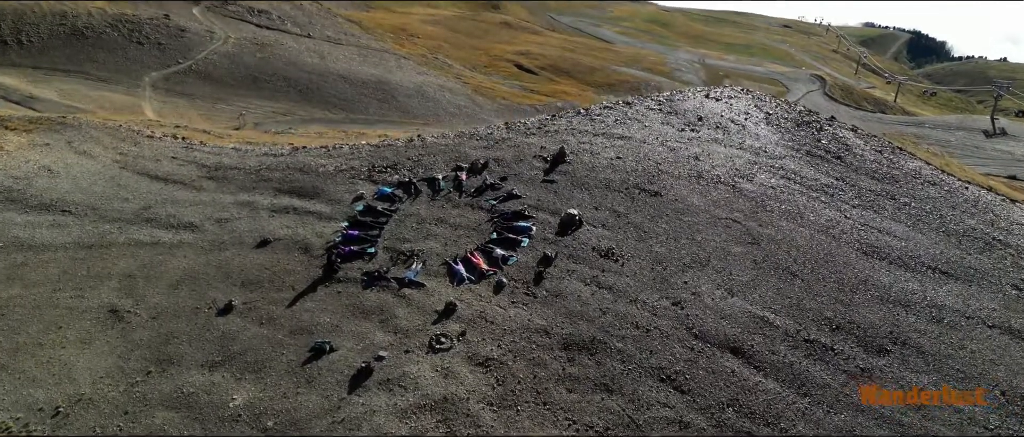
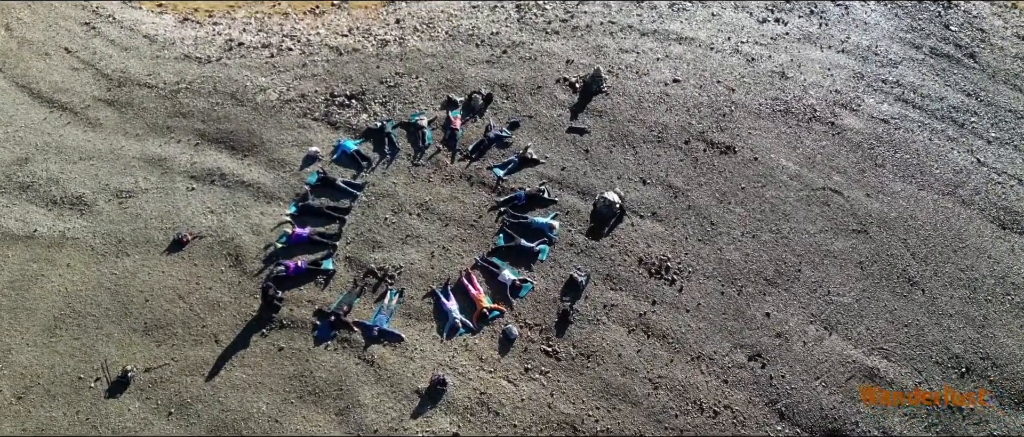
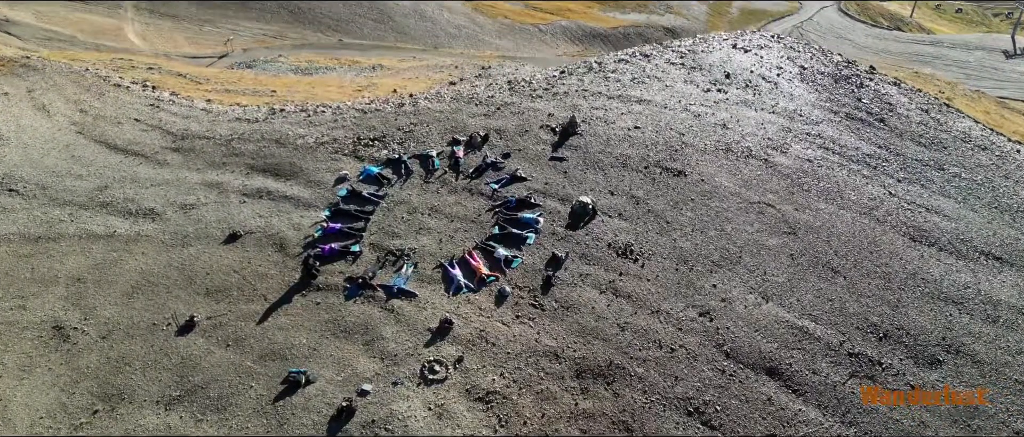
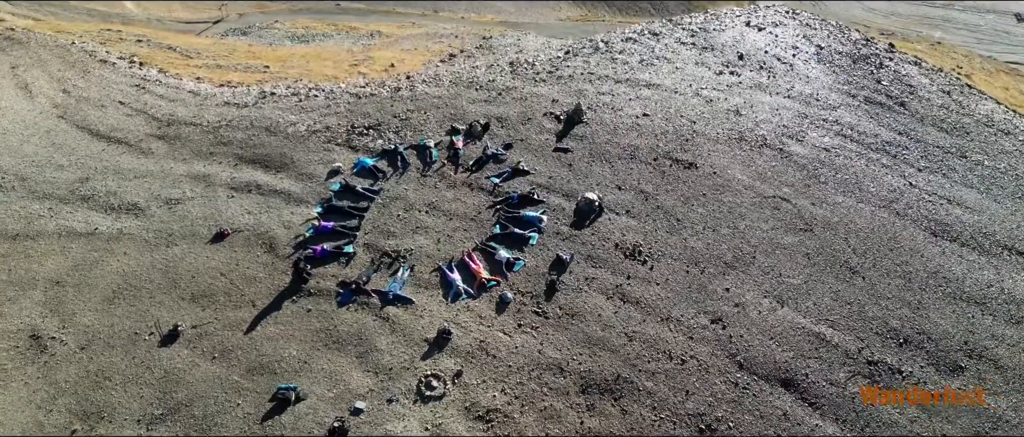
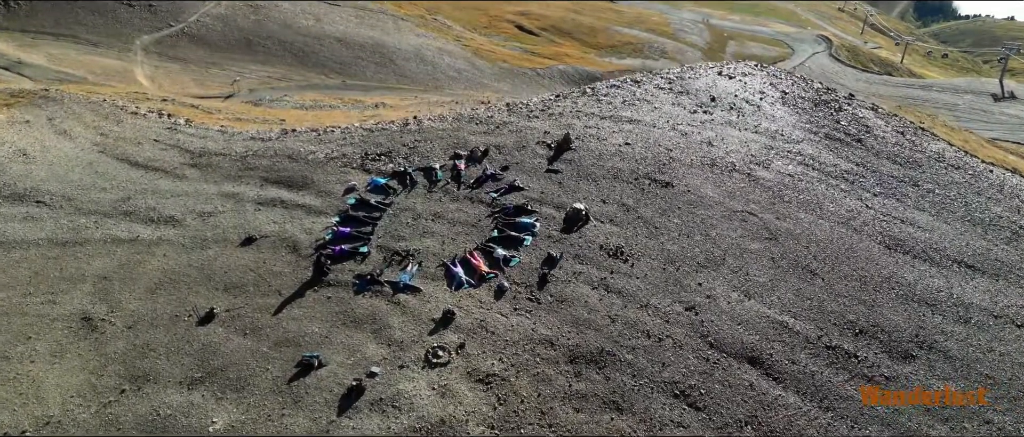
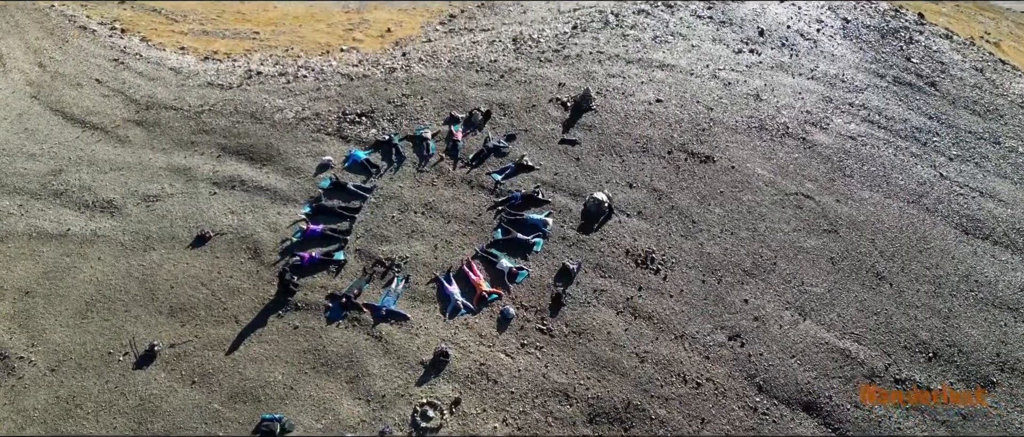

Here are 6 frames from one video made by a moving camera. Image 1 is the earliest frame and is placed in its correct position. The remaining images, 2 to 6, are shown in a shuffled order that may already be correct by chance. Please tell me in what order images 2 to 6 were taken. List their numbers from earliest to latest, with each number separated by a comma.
5, 3, 4, 6, 2
